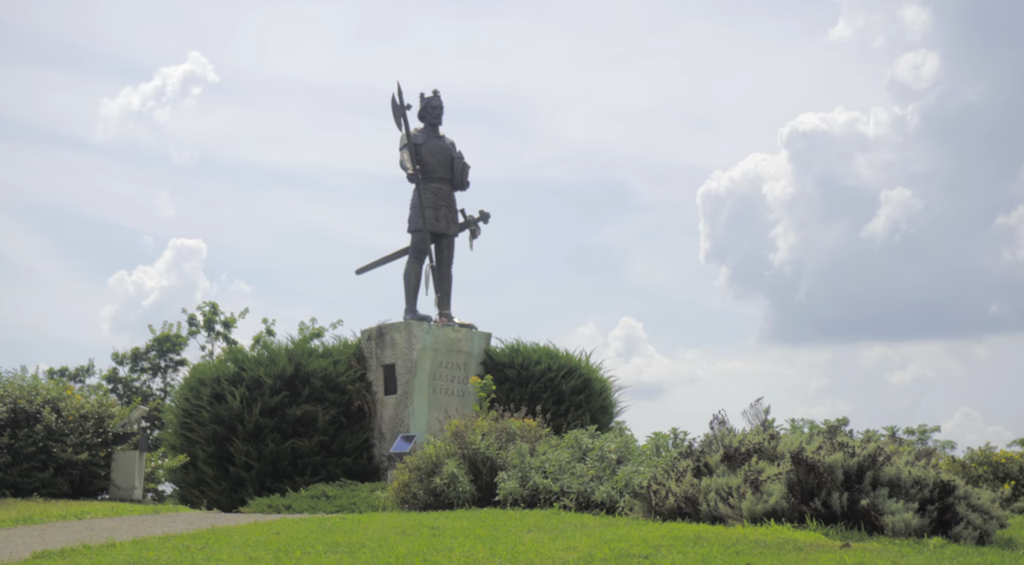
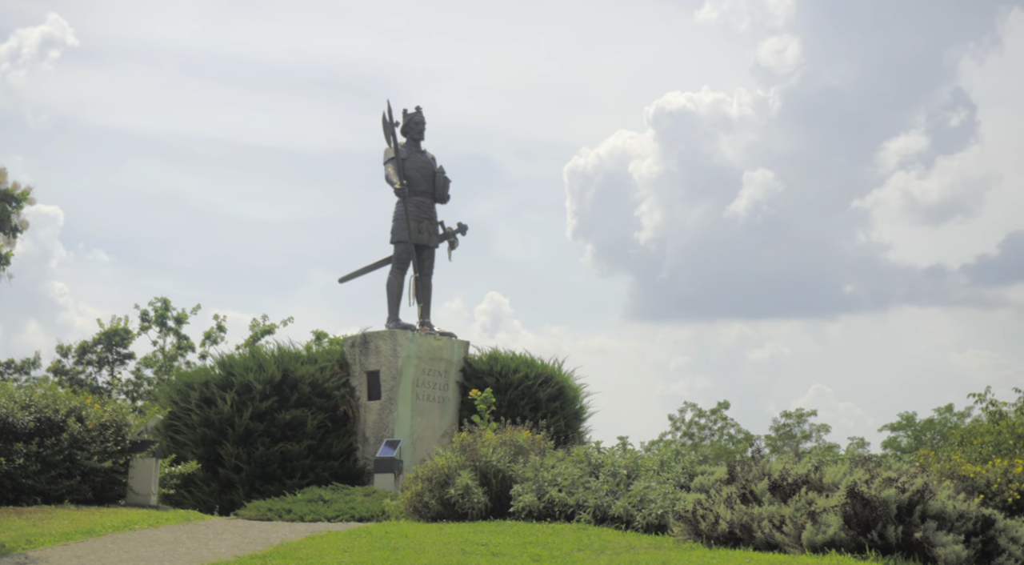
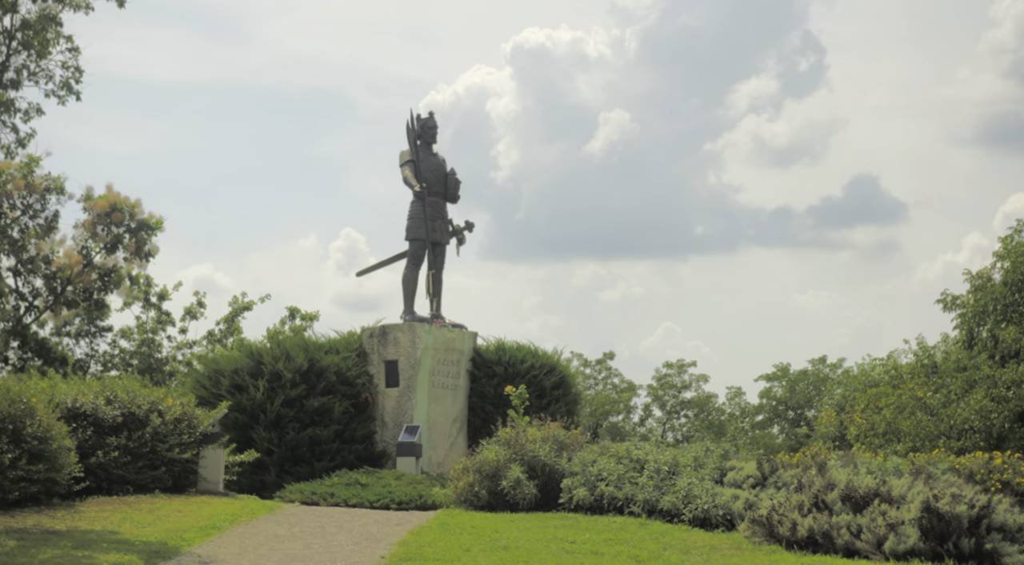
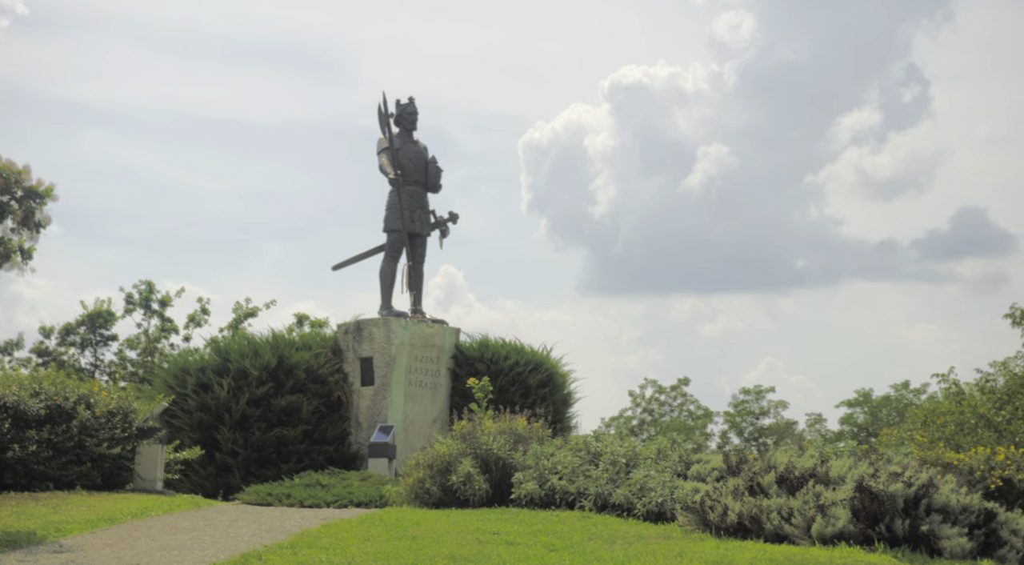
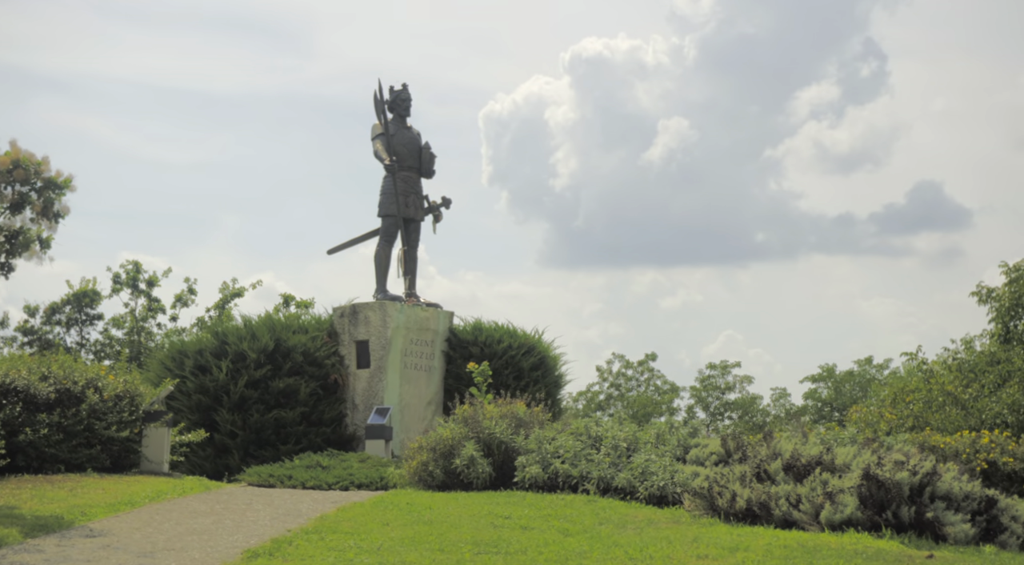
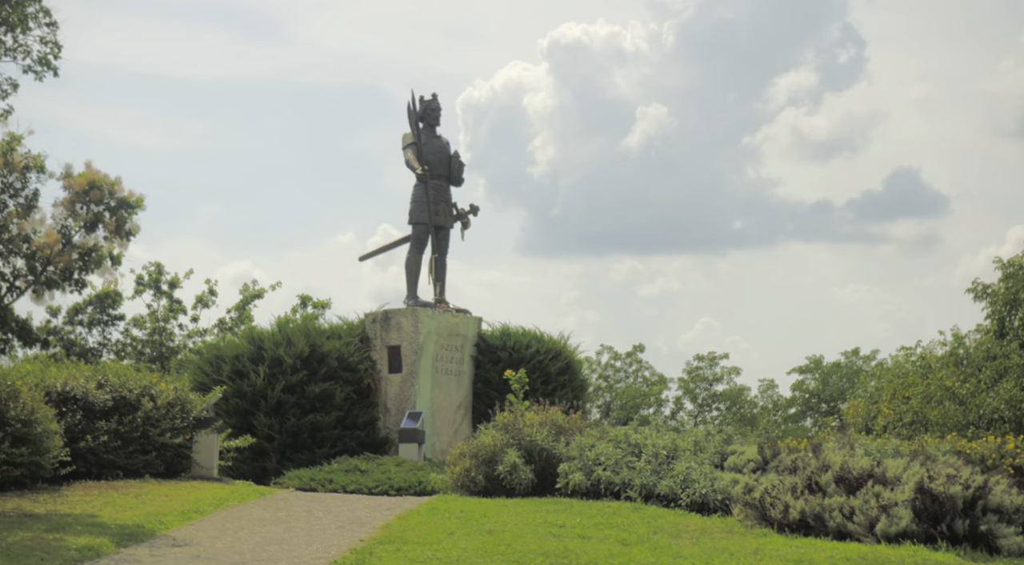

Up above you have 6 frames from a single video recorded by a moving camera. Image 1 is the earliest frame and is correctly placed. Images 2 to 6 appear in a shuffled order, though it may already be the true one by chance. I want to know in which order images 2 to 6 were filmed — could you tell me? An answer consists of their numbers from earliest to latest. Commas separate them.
2, 4, 5, 6, 3
